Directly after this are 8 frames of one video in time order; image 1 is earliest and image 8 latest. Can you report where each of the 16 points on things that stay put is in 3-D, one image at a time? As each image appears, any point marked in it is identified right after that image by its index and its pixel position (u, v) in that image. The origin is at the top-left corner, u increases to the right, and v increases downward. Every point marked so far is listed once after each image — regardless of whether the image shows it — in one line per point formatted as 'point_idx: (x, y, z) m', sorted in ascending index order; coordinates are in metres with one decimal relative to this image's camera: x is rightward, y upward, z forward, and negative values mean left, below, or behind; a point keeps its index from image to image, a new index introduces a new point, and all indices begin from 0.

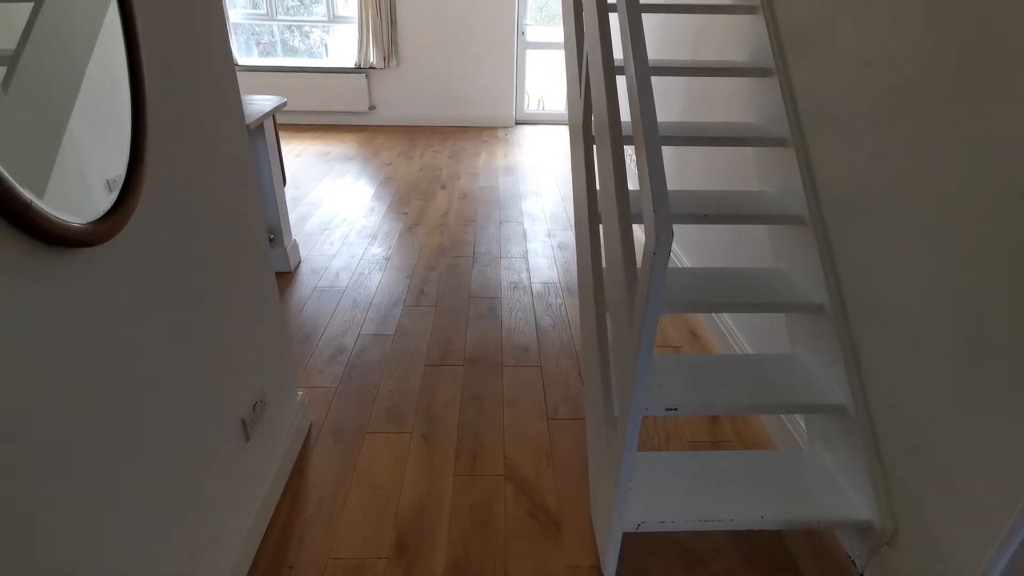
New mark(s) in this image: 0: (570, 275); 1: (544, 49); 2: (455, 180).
0: (+0.3, +0.1, +3.1) m
1: (+0.4, +2.7, +6.4) m
2: (-0.5, +0.9, +4.7) m
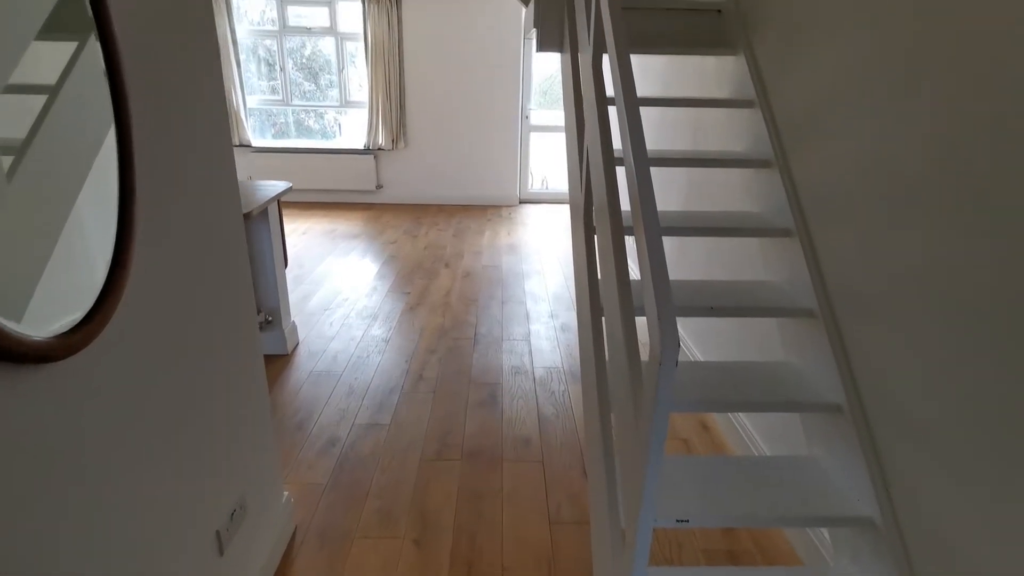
0: (+0.3, -0.4, +3.0) m
1: (+0.4, +1.8, +6.7) m
2: (-0.4, +0.2, +4.7) m
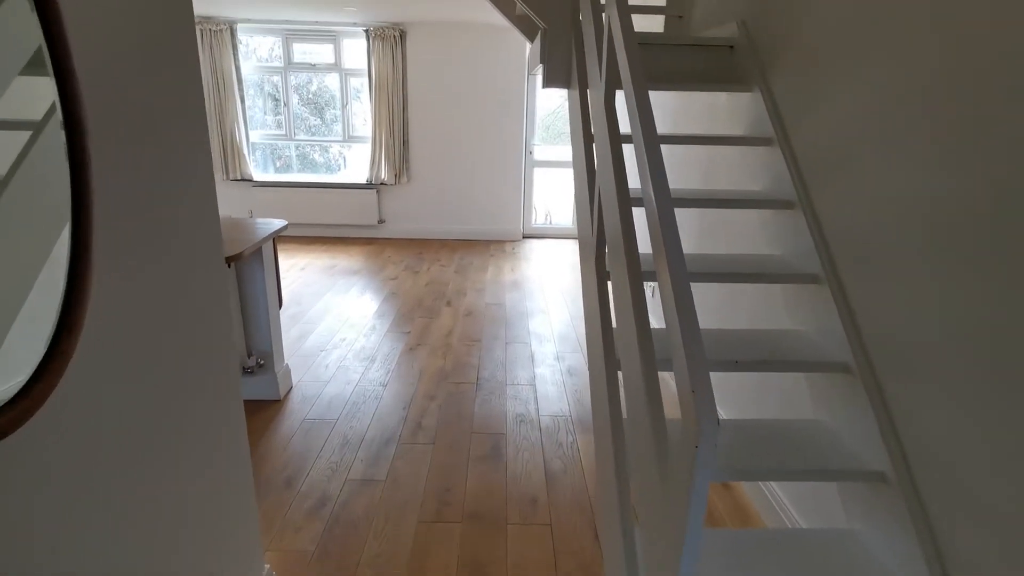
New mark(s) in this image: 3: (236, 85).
0: (+0.4, -0.6, +2.9) m
1: (+0.5, +1.4, +6.6) m
2: (-0.4, -0.1, +4.6) m
3: (-2.9, +2.2, +6.0) m
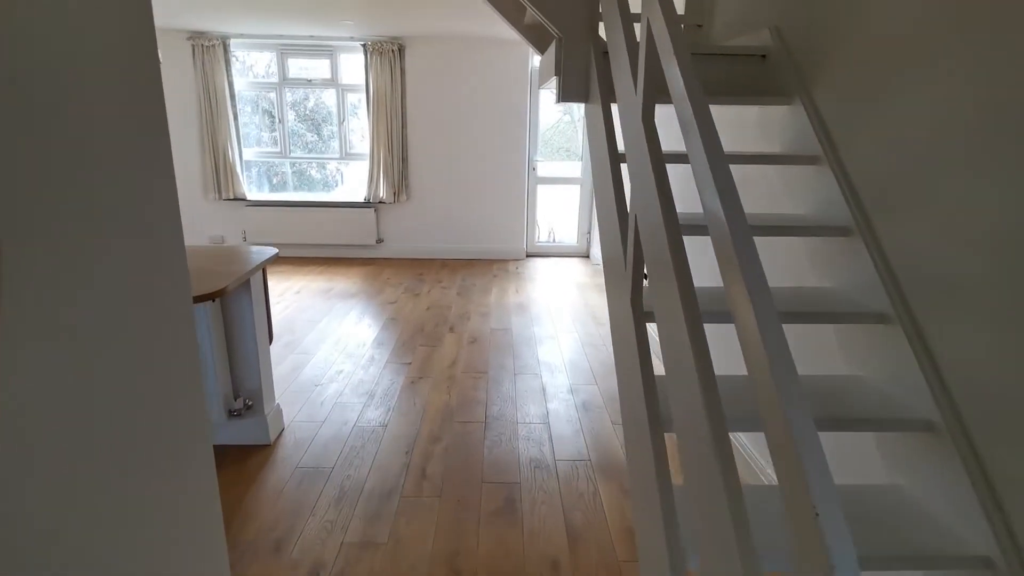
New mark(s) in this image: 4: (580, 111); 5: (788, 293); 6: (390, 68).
0: (+0.4, -0.7, +2.6) m
1: (+0.5, +1.2, +6.4) m
2: (-0.4, -0.3, +4.4) m
3: (-2.9, +1.9, +5.8) m
4: (+0.6, +1.9, +6.3) m
5: (+0.9, 0.0, +1.7) m
6: (-1.3, +2.3, +5.8) m
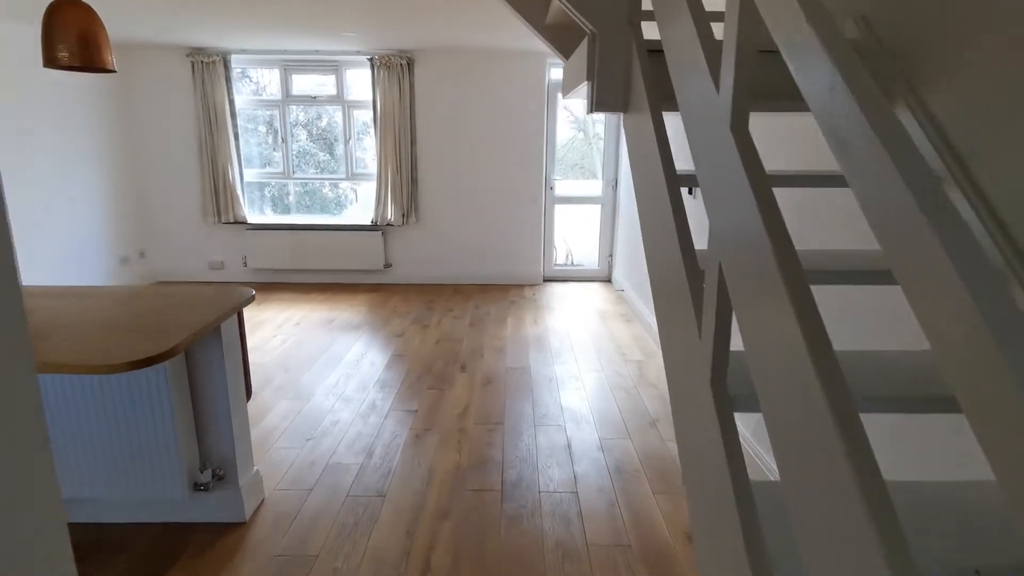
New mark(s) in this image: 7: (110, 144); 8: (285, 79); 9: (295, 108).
0: (+0.5, -0.9, +2.2) m
1: (+0.7, +0.9, +6.0) m
2: (-0.2, -0.5, +3.9) m
3: (-2.8, +1.6, +5.5) m
4: (+0.8, +1.7, +5.9) m
5: (+0.9, -0.2, +1.3) m
6: (-1.1, +2.0, +5.4) m
7: (-3.7, +1.3, +5.2) m
8: (-2.3, +2.1, +5.7) m
9: (-2.2, +1.8, +5.7) m
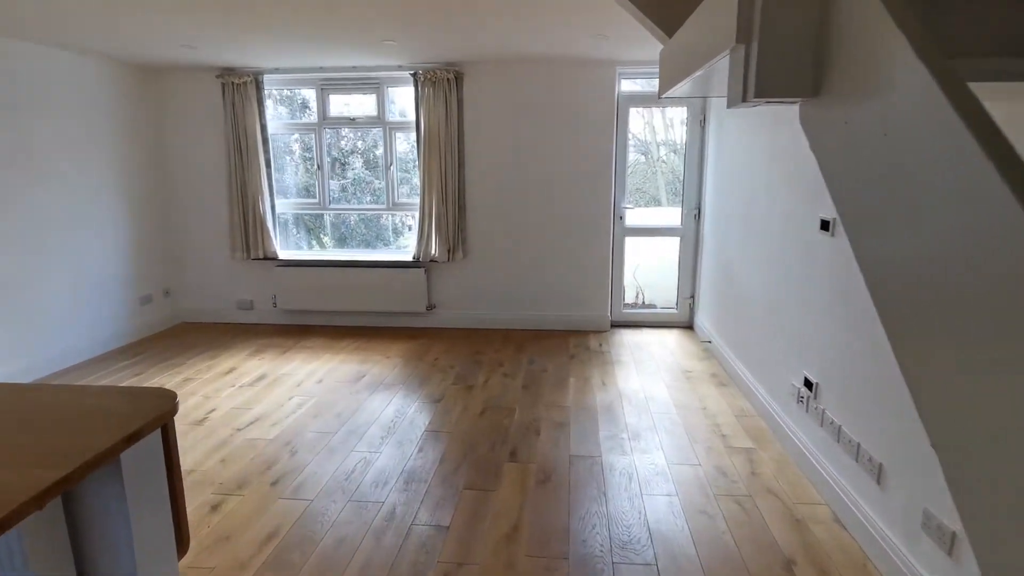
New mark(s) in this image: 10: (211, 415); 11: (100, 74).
0: (+0.7, -1.2, +1.2) m
1: (+1.2, +0.5, +5.1) m
2: (+0.1, -0.8, +3.1) m
3: (-2.2, +1.3, +5.0) m
4: (+1.3, +1.2, +5.0) m
5: (+1.0, -0.4, +0.4) m
6: (-0.6, +1.6, +4.8) m
7: (-3.2, +1.0, +4.8) m
8: (-1.7, +1.7, +5.1) m
9: (-1.6, +1.4, +5.1) m
10: (-1.8, -0.8, +3.3) m
11: (-3.2, +1.7, +4.4) m
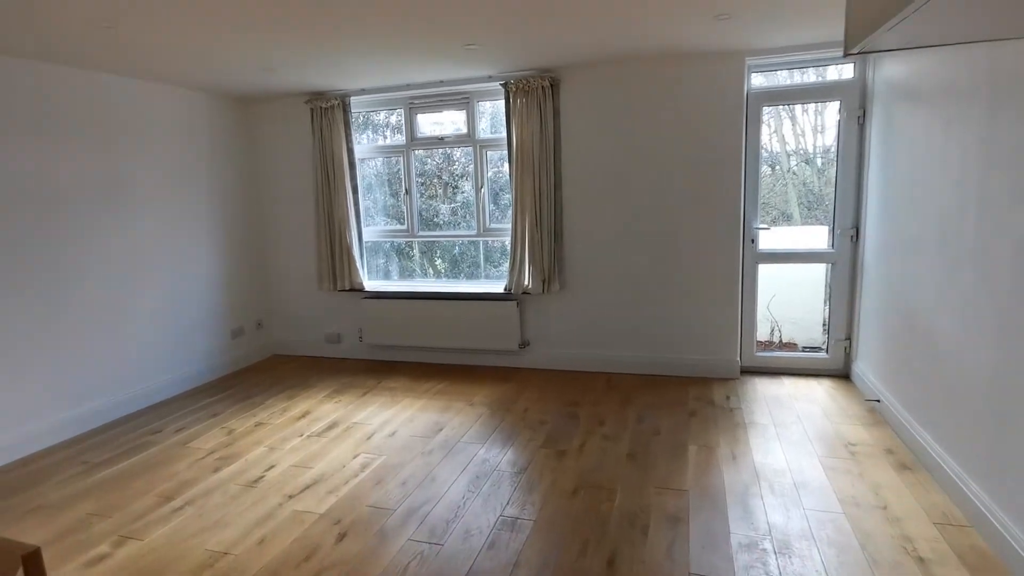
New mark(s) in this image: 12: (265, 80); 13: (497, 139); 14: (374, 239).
0: (+0.7, -1.3, +0.4) m
1: (+2.0, +0.2, +4.2) m
2: (+0.5, -1.0, +2.3) m
3: (-1.4, +1.0, +4.7) m
4: (+2.1, +1.0, +4.1) m
5: (+0.9, -0.5, -0.5) m
6: (+0.2, +1.3, +4.2) m
7: (-2.4, +0.7, +4.7) m
8: (-0.9, +1.4, +4.8) m
9: (-0.8, +1.1, +4.8) m
10: (-1.3, -1.0, +3.0) m
11: (-2.5, +1.4, +4.3) m
12: (-1.9, +1.6, +4.3) m
13: (-0.1, +1.2, +4.6) m
14: (-1.2, +0.4, +5.0) m
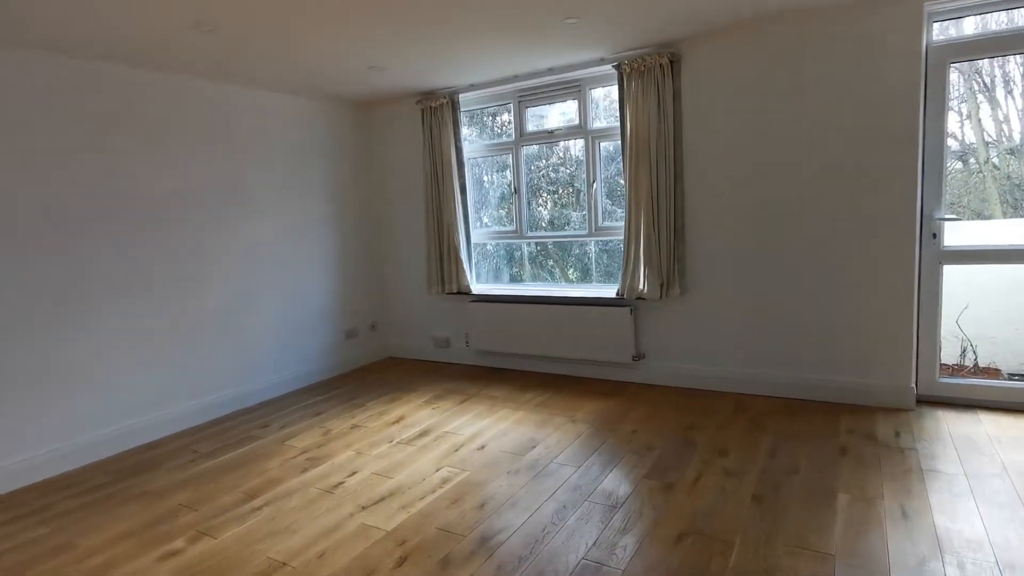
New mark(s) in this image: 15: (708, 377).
0: (+0.5, -1.3, -0.1) m
1: (+2.7, +0.1, +3.2) m
2: (+0.8, -1.0, +1.8) m
3: (-0.4, +0.9, +4.6) m
4: (+2.8, +0.9, +3.1) m
5: (+0.4, -0.4, -1.0) m
6: (+1.0, +1.3, +3.7) m
7: (-1.4, +0.7, +4.8) m
8: (+0.1, +1.4, +4.5) m
9: (+0.2, +1.1, +4.5) m
10: (-0.8, -1.0, +2.8) m
11: (-1.6, +1.4, +4.5) m
12: (-1.0, +1.6, +4.3) m
13: (+0.7, +1.2, +4.1) m
14: (-0.2, +0.4, +4.8) m
15: (+1.3, -0.6, +3.9) m
